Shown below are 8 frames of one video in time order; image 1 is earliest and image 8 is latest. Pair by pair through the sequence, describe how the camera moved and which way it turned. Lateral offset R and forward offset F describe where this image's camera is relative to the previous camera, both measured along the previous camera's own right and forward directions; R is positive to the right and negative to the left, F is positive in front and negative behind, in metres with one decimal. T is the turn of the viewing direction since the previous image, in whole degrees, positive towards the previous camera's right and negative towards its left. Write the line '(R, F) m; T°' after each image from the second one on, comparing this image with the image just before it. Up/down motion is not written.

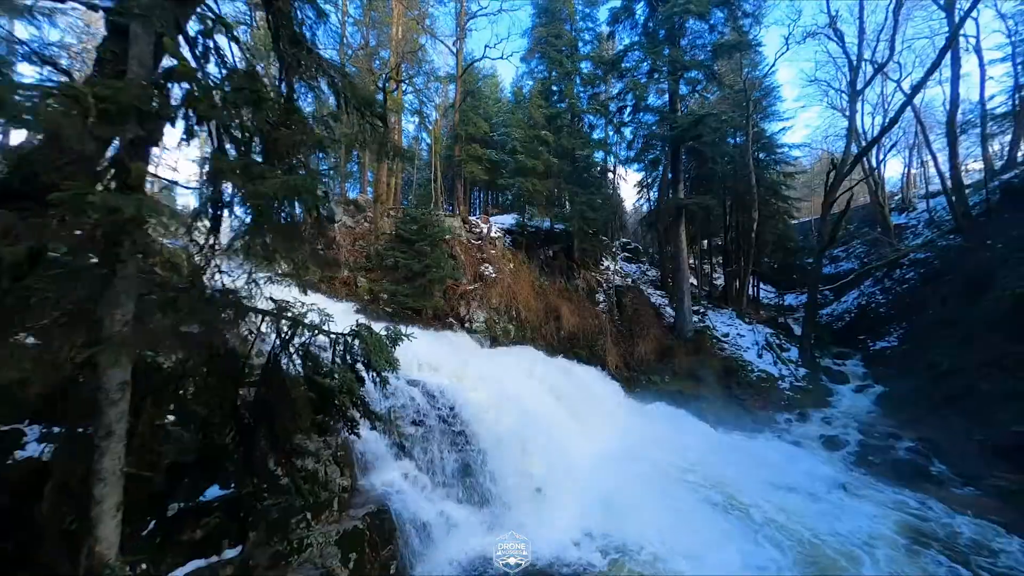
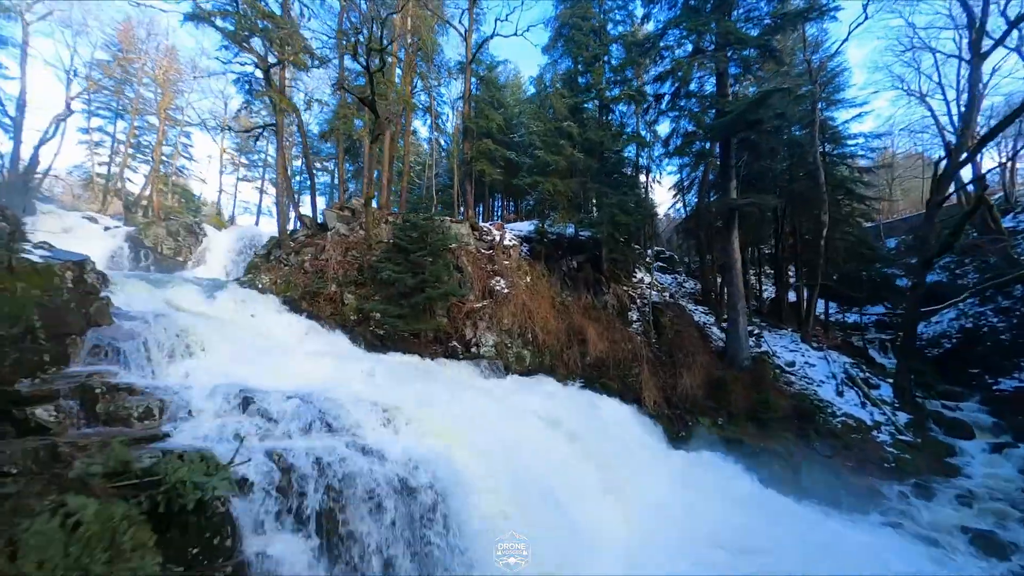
(+0.3, +2.0) m; -5°
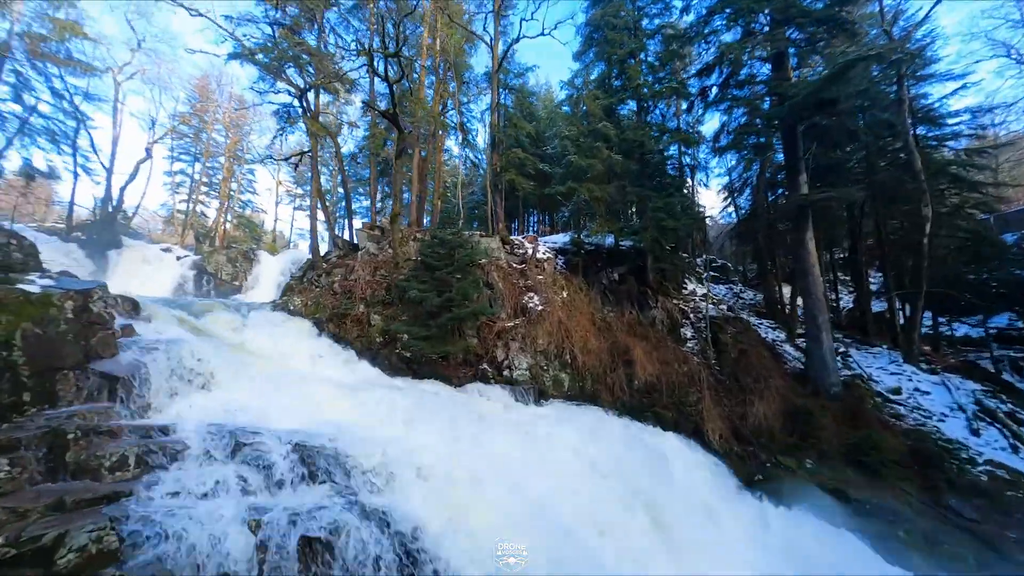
(+0.1, +0.9) m; -7°
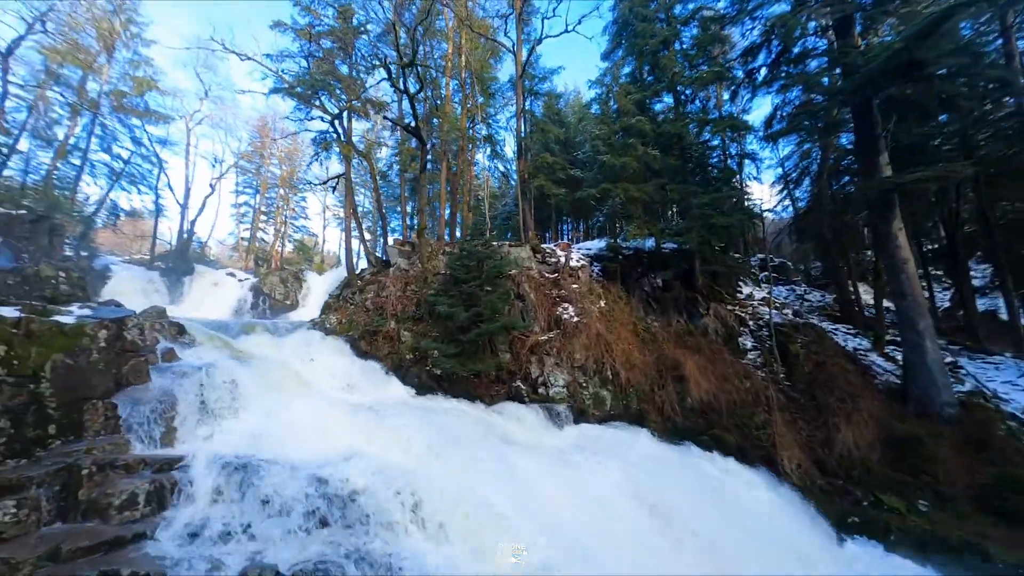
(+0.1, +0.5) m; -7°
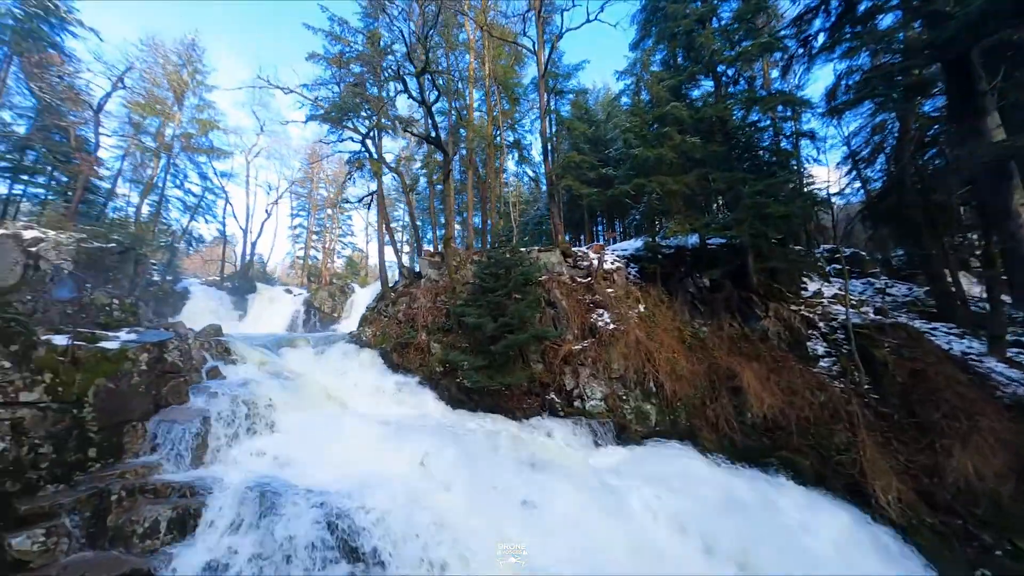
(+0.2, +0.4) m; -7°
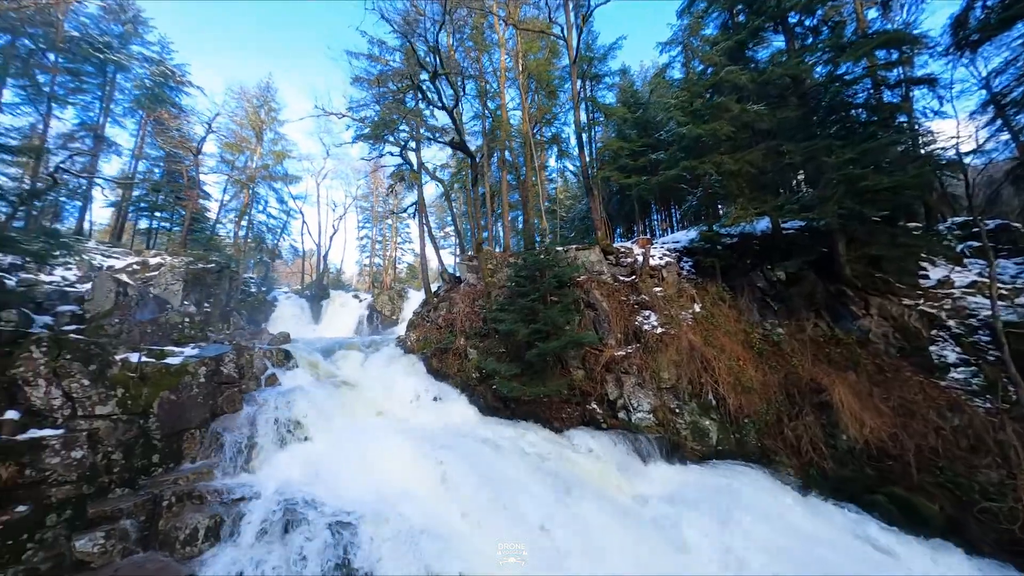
(+0.5, +0.4) m; -10°
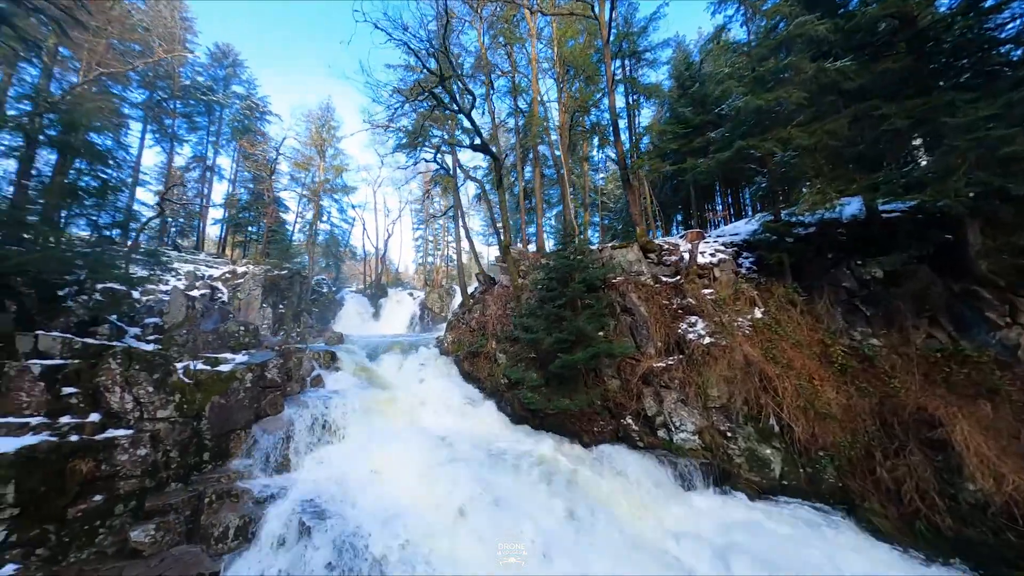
(+0.6, +0.4) m; -10°
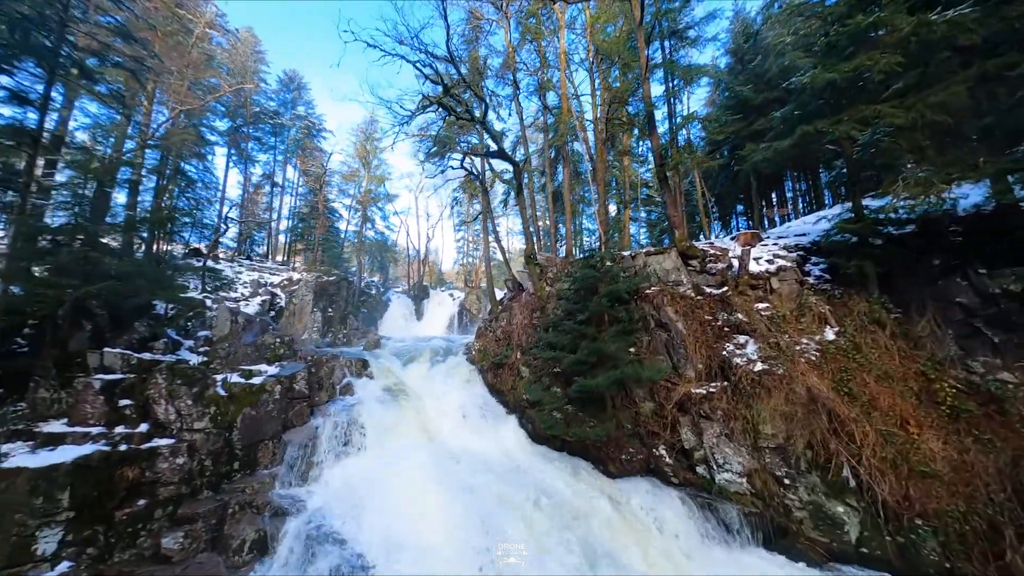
(+0.6, +0.4) m; -9°
